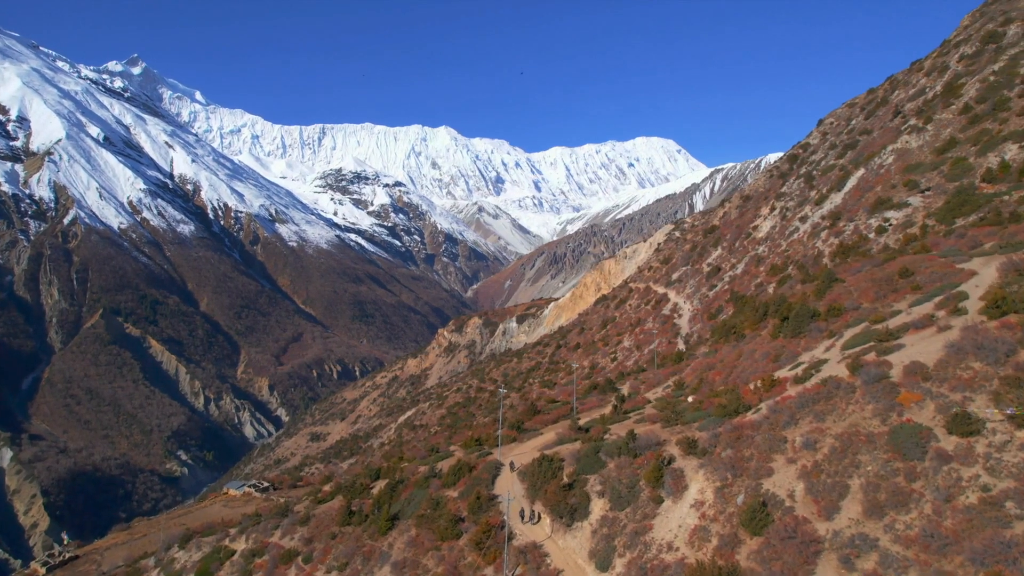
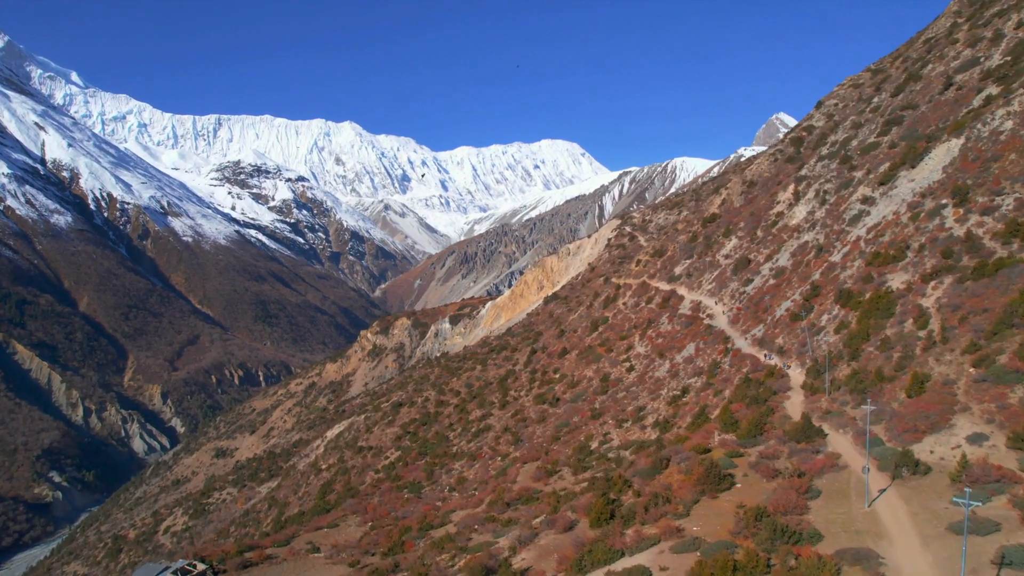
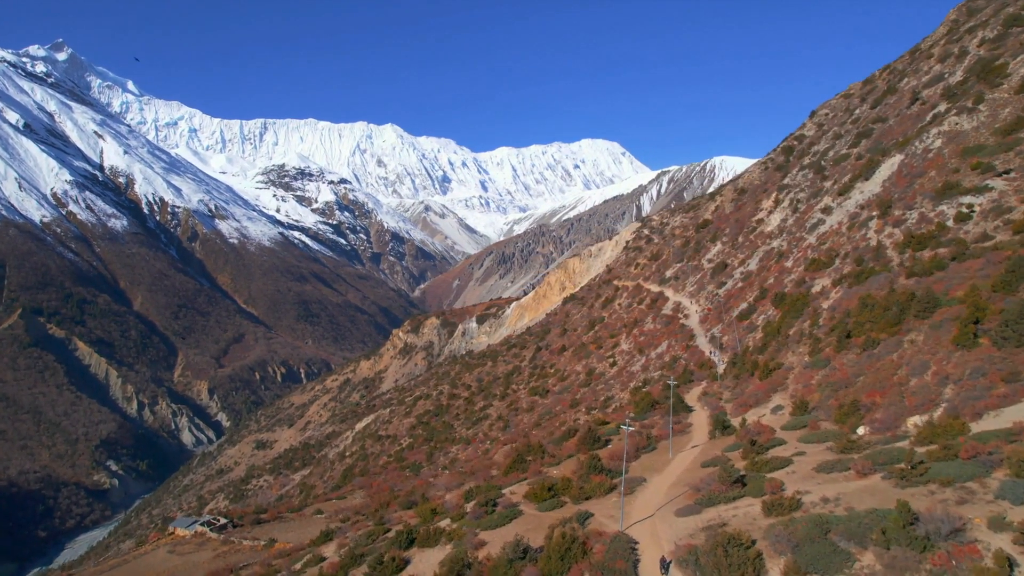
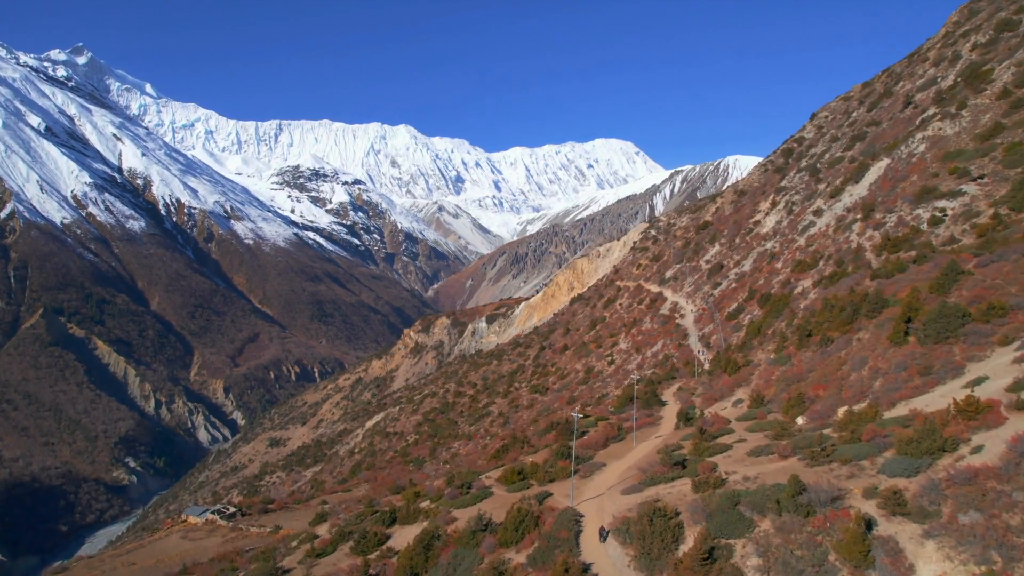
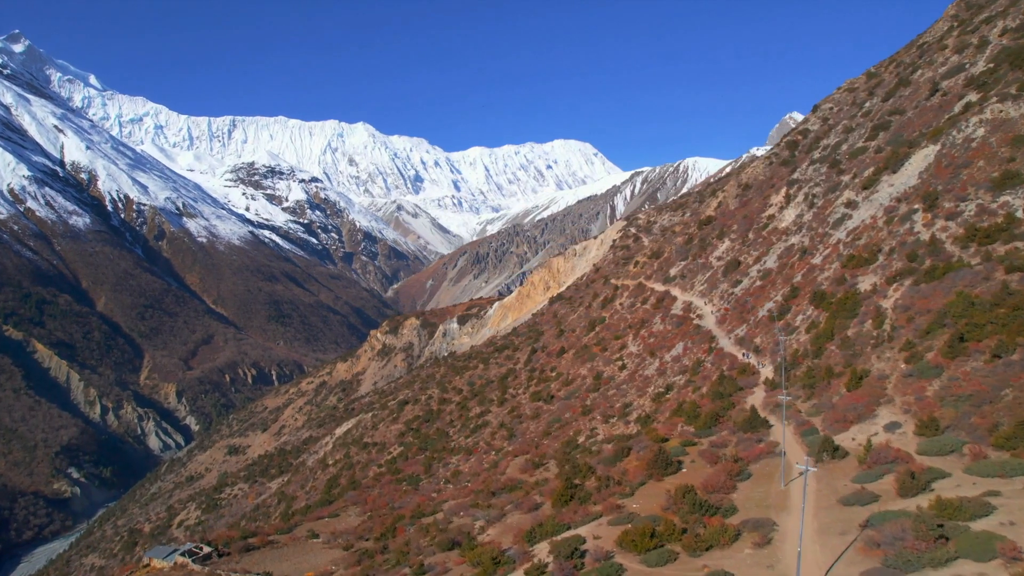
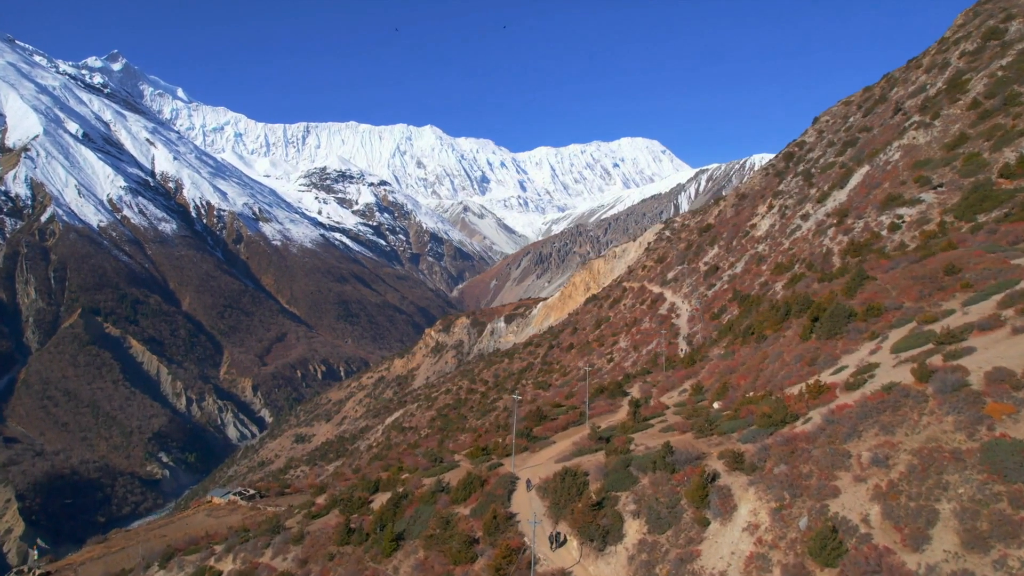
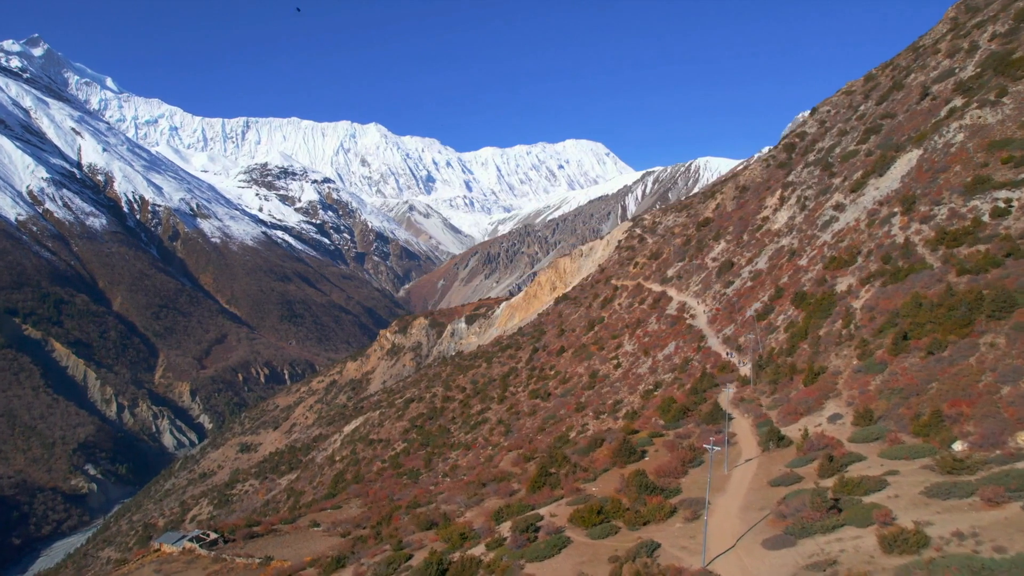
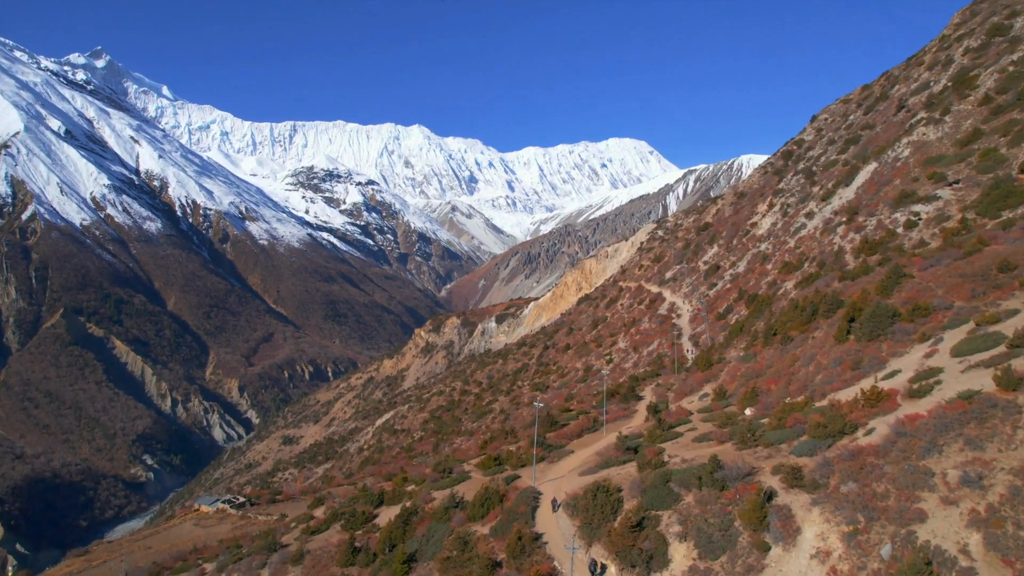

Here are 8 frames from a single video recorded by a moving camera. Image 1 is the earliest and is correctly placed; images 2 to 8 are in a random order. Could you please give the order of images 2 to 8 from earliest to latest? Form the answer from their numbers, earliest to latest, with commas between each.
6, 8, 4, 3, 7, 5, 2
